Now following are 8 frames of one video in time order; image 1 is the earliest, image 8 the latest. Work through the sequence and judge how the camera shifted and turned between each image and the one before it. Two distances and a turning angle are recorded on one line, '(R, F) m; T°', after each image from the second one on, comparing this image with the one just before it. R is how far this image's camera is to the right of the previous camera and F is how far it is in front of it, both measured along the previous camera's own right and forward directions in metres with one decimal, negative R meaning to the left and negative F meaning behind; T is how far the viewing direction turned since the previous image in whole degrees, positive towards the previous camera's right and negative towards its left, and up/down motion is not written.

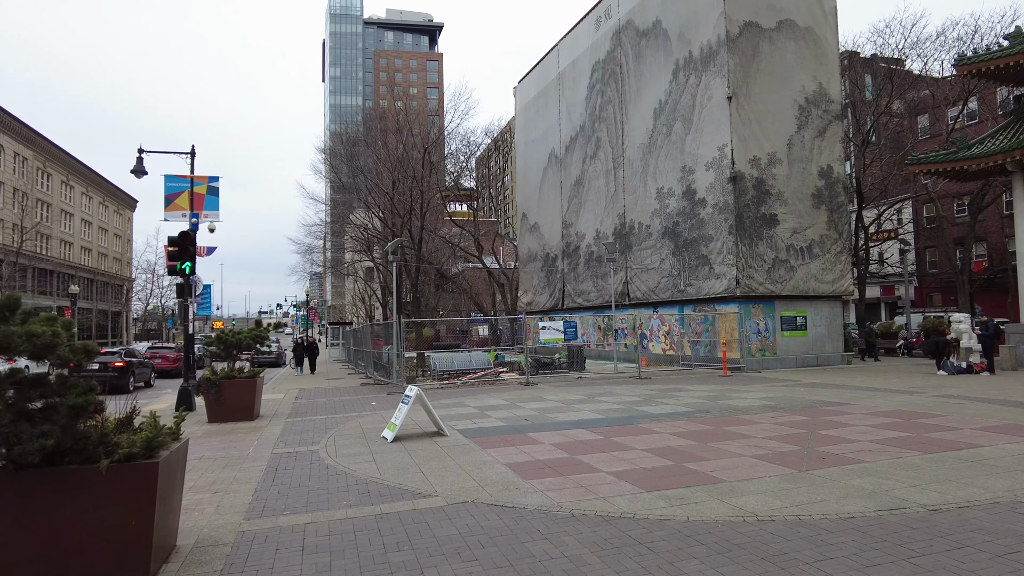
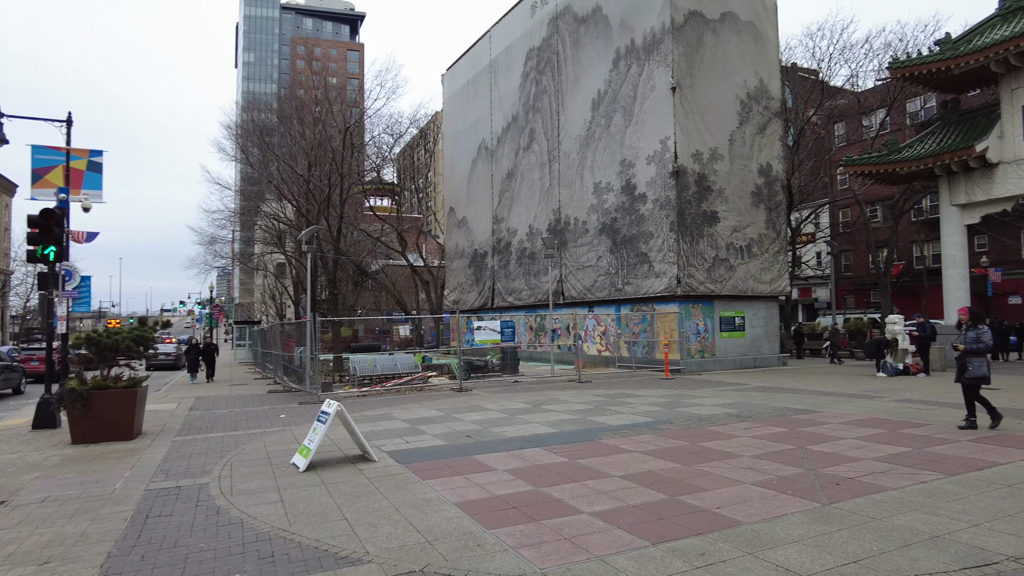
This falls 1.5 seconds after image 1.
(-0.3, +1.6) m; +7°
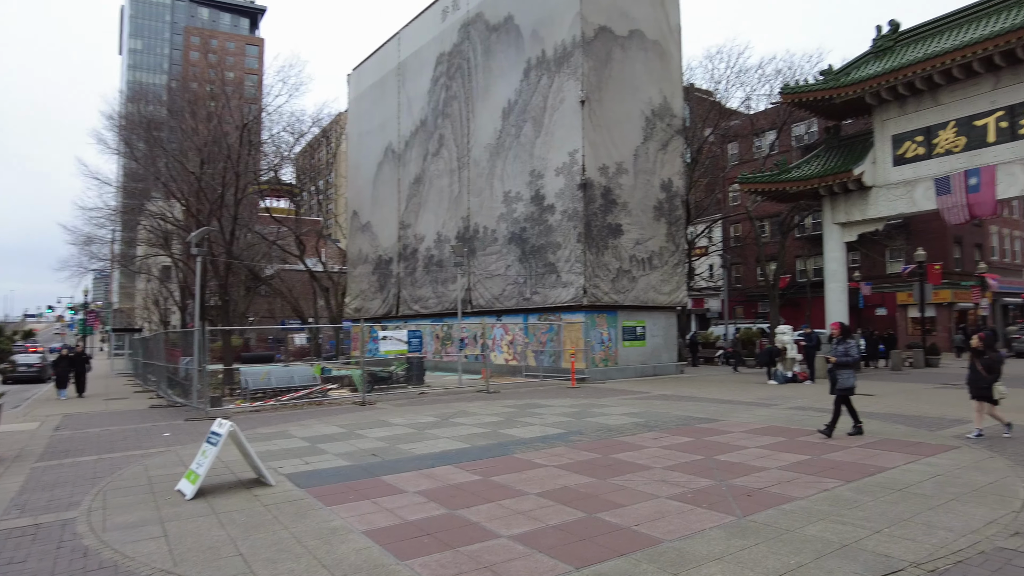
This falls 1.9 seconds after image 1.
(-0.1, +0.3) m; +8°
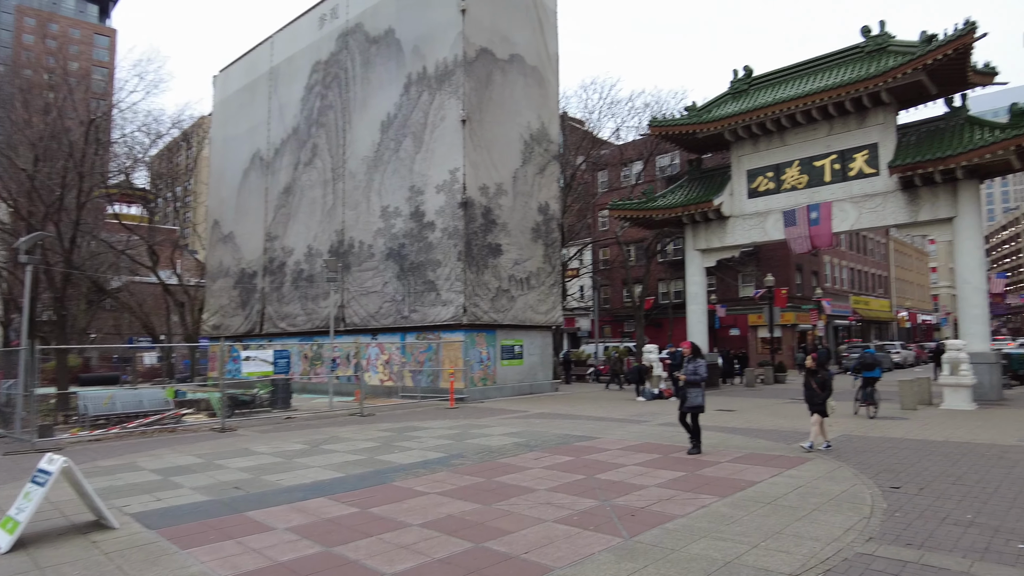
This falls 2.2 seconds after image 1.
(-0.1, +0.2) m; +11°
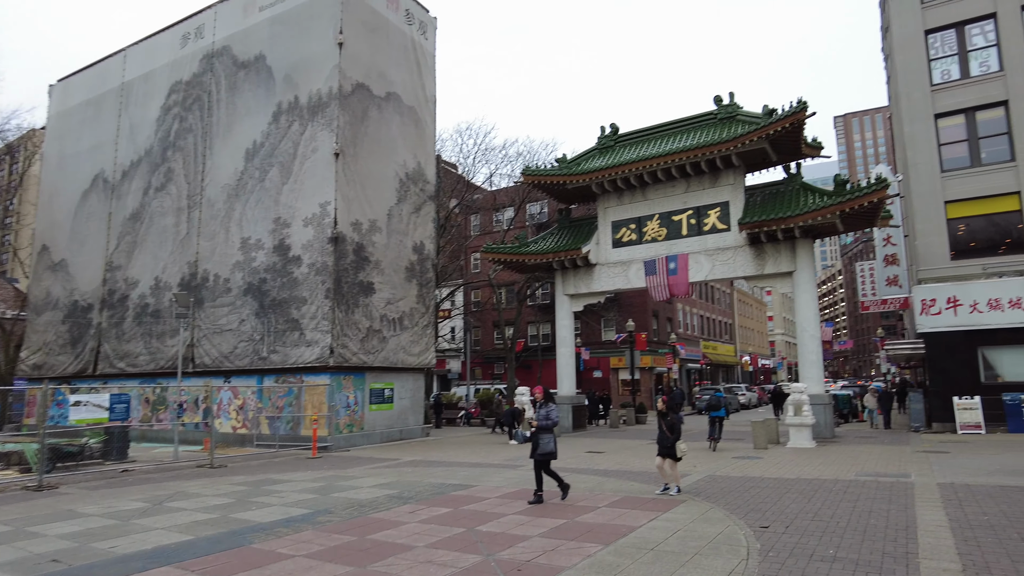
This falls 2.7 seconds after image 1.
(-0.2, +0.3) m; +12°
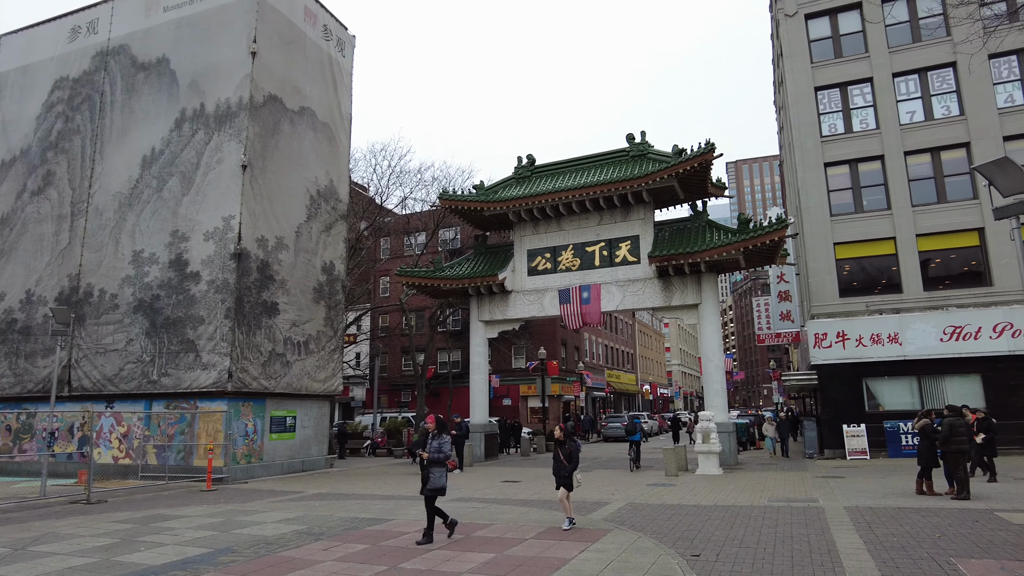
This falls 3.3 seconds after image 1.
(-0.3, +0.3) m; +8°
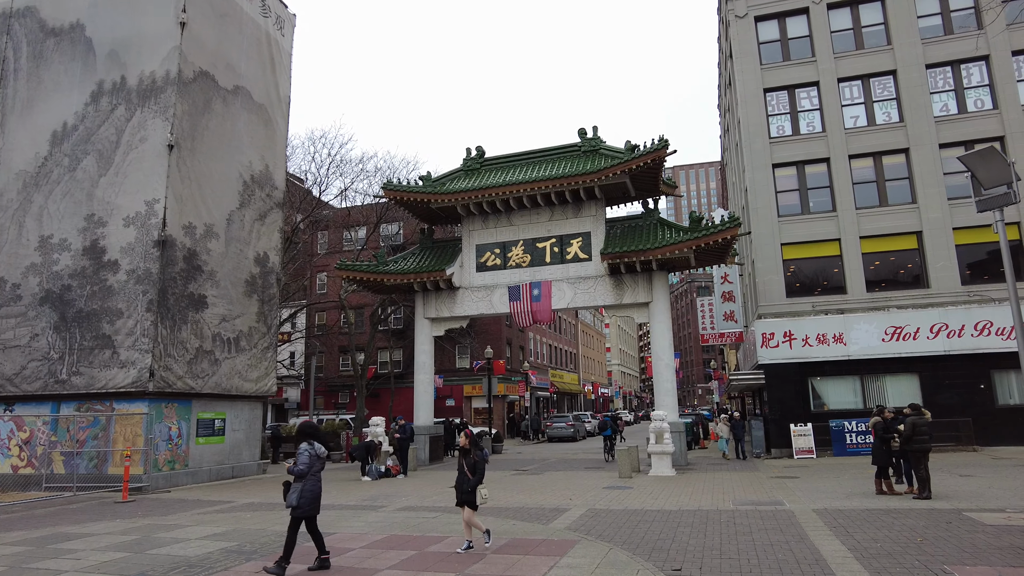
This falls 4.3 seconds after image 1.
(-0.3, +0.8) m; +5°
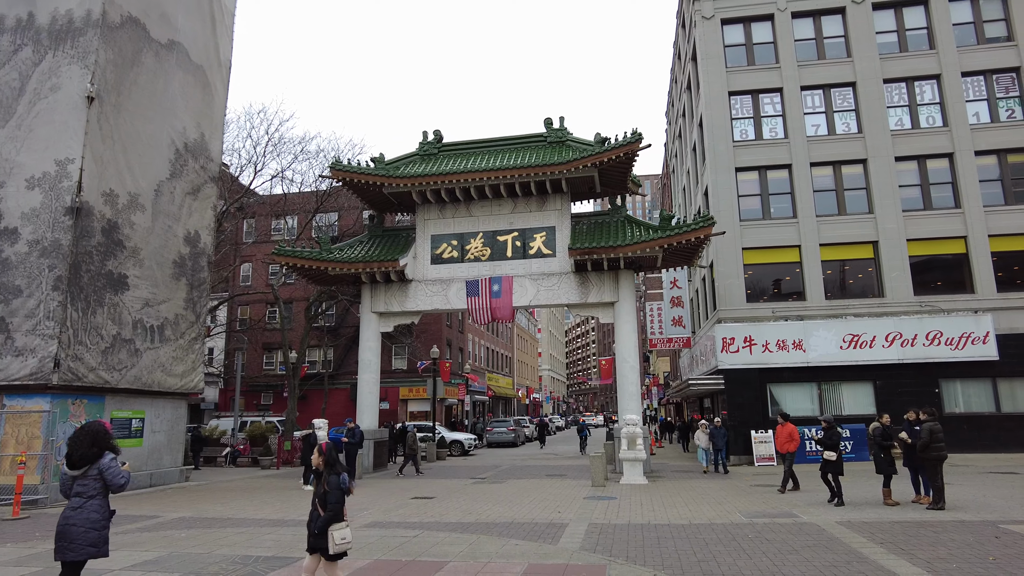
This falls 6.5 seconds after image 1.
(-1.1, +1.4) m; +7°
